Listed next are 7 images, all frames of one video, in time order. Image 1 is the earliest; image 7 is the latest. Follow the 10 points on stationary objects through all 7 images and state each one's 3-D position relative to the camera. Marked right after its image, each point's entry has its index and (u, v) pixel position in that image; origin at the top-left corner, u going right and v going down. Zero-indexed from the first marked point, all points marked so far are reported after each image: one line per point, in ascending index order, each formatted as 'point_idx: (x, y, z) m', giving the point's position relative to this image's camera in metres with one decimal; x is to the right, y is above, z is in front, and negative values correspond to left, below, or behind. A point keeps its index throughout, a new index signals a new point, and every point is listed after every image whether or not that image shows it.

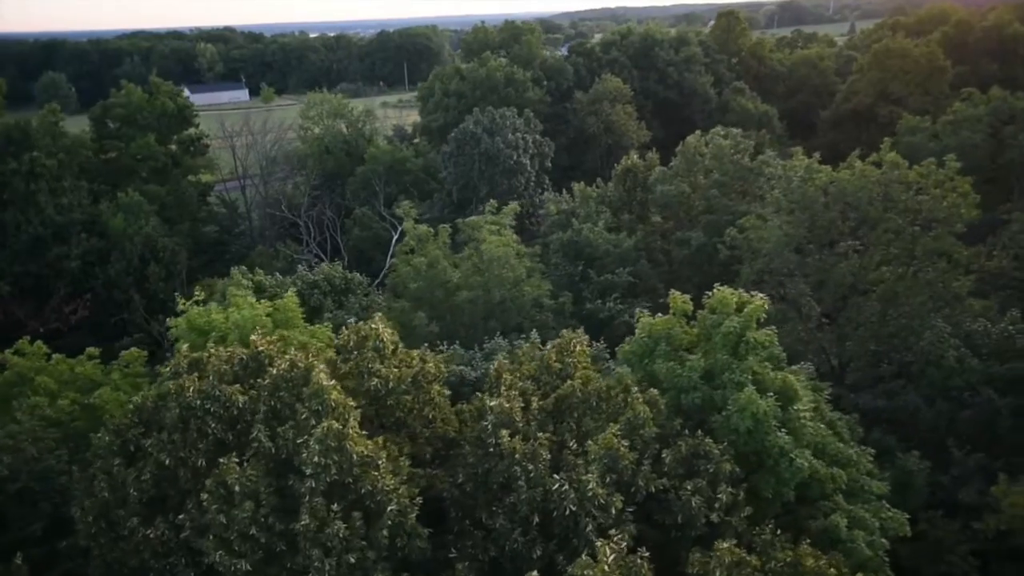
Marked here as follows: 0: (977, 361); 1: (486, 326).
0: (+11.4, -1.8, +17.1) m
1: (-0.8, -1.1, +19.5) m
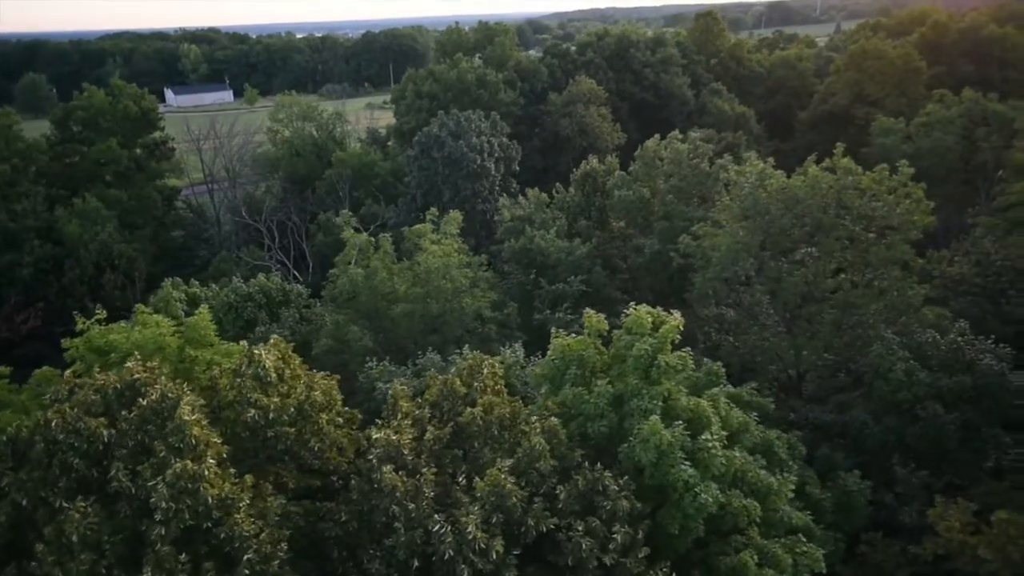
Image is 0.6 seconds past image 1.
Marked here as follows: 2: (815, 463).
0: (+9.8, -2.1, +16.6) m
1: (-2.3, -1.4, +18.8) m
2: (+7.2, -4.2, +16.6) m
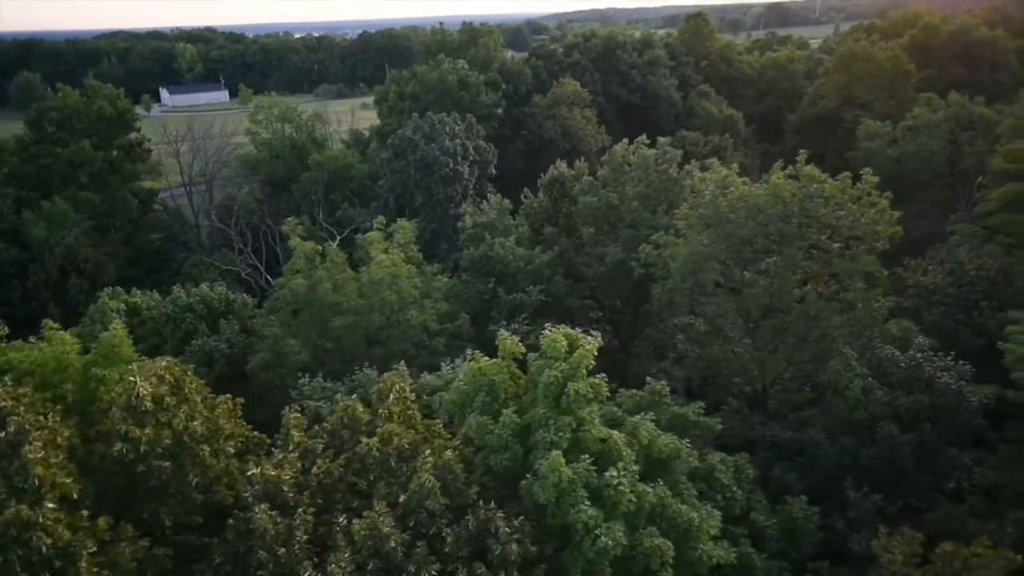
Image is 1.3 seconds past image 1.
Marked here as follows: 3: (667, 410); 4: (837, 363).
0: (+8.4, -2.4, +16.0) m
1: (-3.7, -1.7, +18.2) m
2: (+5.8, -4.5, +15.9) m
3: (+3.2, -2.6, +14.5) m
4: (+7.7, -1.8, +16.6) m
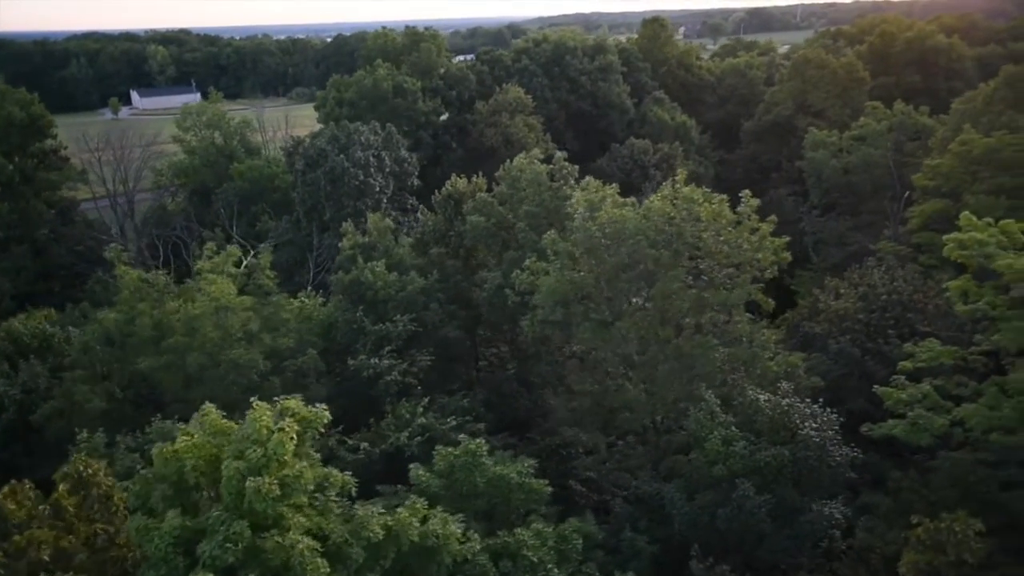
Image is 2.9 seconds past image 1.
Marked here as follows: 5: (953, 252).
0: (+4.7, -3.2, +14.3) m
1: (-7.5, -2.5, +16.2) m
2: (+2.1, -5.3, +14.2) m
3: (-0.5, -3.4, +12.8) m
4: (+4.0, -2.6, +14.9) m
5: (+9.2, +0.8, +14.6) m
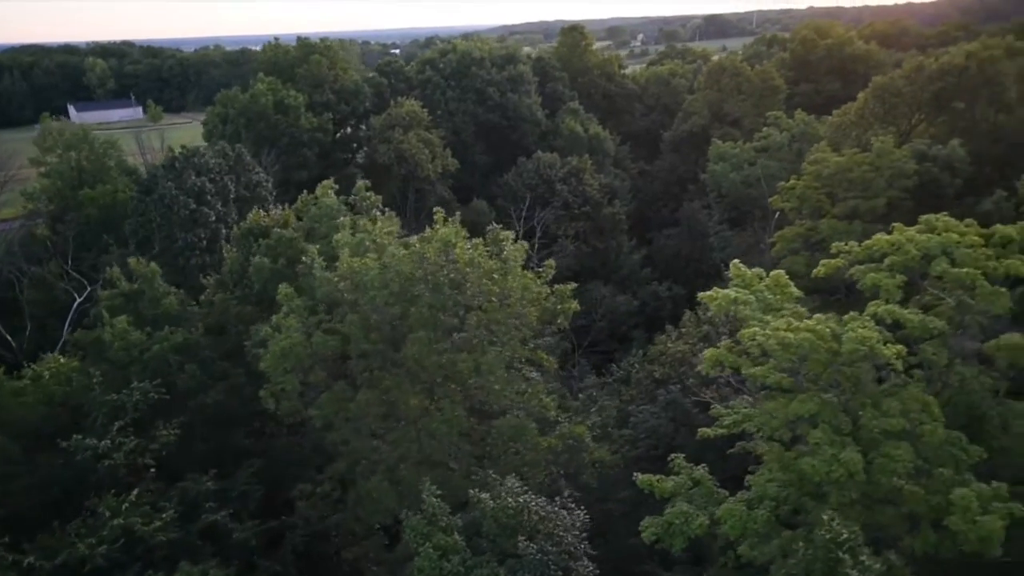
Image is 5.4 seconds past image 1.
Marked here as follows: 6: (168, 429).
0: (-1.0, -4.5, +11.5) m
1: (-13.2, -4.1, +12.9) m
2: (-3.5, -6.6, +11.3) m
3: (-6.1, -4.8, +9.7) m
4: (-1.7, -3.9, +12.1) m
5: (+3.5, -0.4, +12.0) m
6: (-8.5, -3.5, +17.2) m
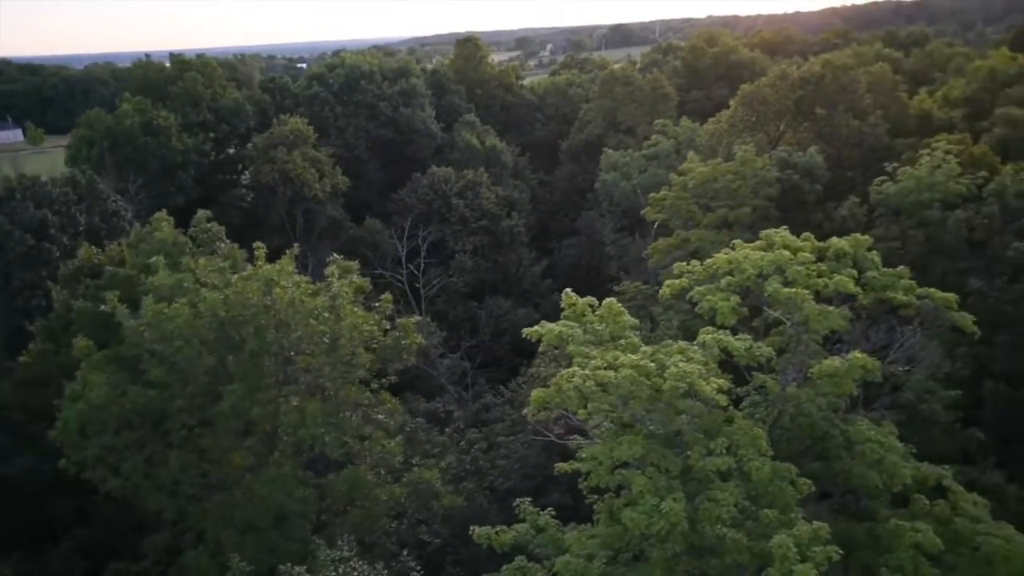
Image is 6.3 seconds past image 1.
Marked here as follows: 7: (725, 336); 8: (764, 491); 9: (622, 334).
0: (-3.6, -5.2, +10.1) m
1: (-16.0, -5.5, +10.1) m
2: (-6.0, -7.5, +9.6) m
3: (-8.5, -5.7, +7.7) m
4: (-4.5, -4.7, +10.6) m
5: (+0.5, -0.9, +11.1) m
6: (-11.8, -4.7, +15.0) m
7: (+3.1, -0.7, +10.3) m
8: (+3.4, -2.7, +9.4) m
9: (+1.7, -0.7, +11.2) m
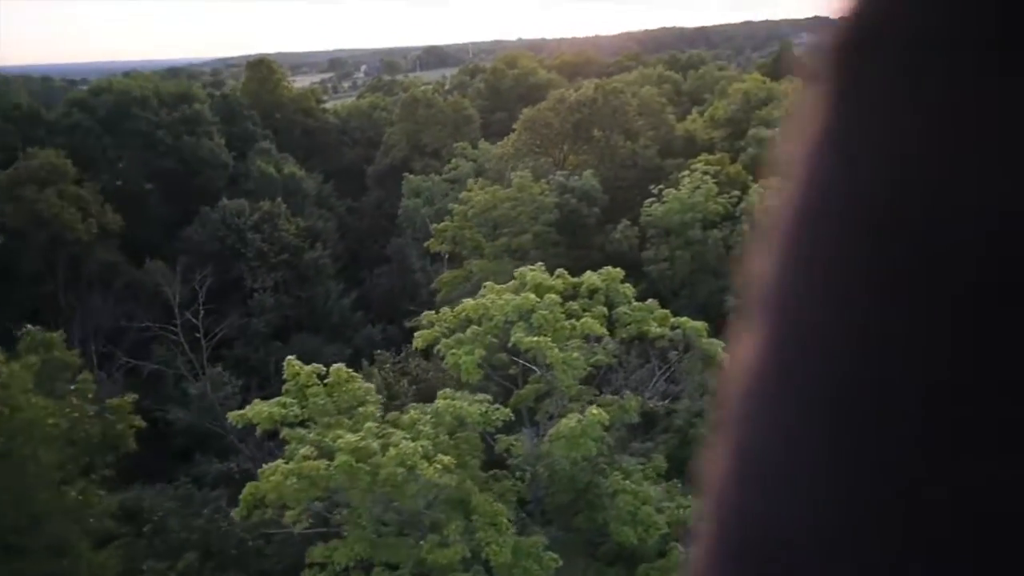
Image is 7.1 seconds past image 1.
0: (-6.8, -6.4, +7.3) m
1: (-18.8, -7.6, +4.5) m
2: (-8.8, -8.9, +6.2) m
3: (-11.0, -7.2, +3.9) m
4: (-7.8, -6.0, +7.6) m
5: (-3.4, -1.9, +9.3) m
6: (-15.9, -6.7, +10.2) m
7: (-0.7, -1.5, +9.1) m
8: (-0.1, -3.4, +8.3) m
9: (-2.2, -1.6, +9.8) m
